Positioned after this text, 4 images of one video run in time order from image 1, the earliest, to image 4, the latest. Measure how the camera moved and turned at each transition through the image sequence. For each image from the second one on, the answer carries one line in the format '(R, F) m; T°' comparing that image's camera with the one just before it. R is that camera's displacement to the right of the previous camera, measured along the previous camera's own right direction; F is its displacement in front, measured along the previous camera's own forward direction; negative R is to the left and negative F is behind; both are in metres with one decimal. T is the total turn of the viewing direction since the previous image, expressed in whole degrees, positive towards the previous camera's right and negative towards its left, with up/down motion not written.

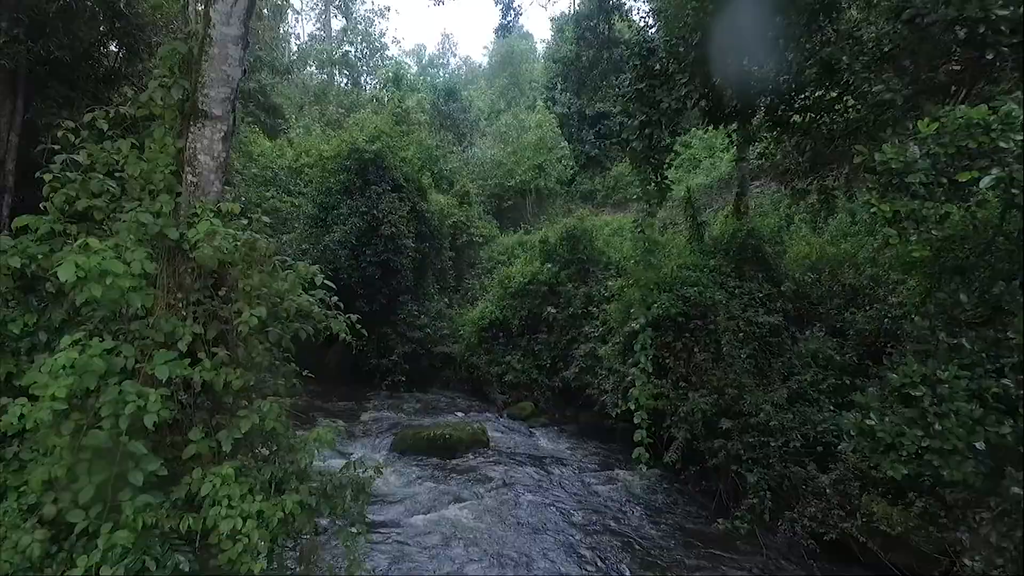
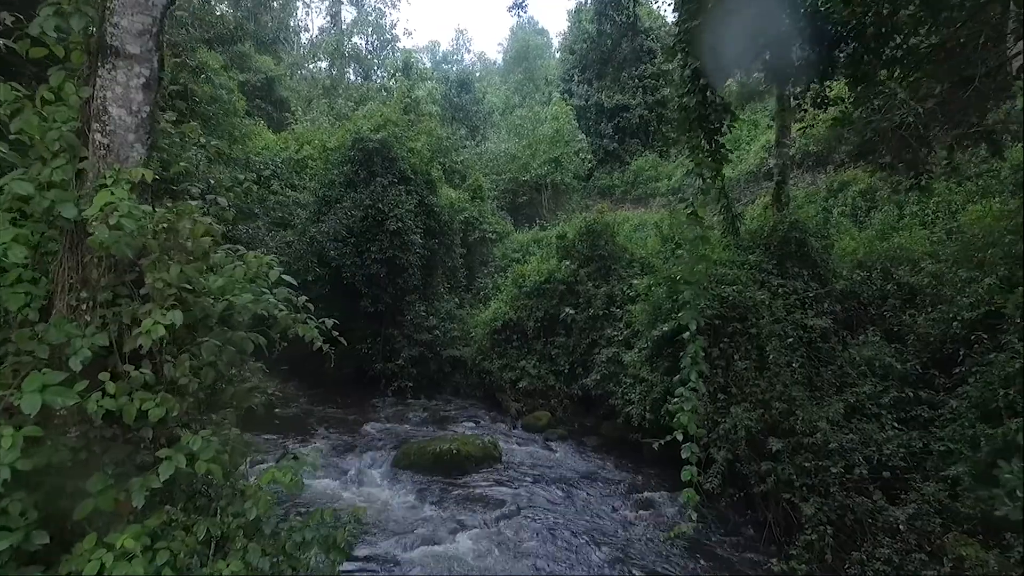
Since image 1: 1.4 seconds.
(0.0, +1.0) m; -1°
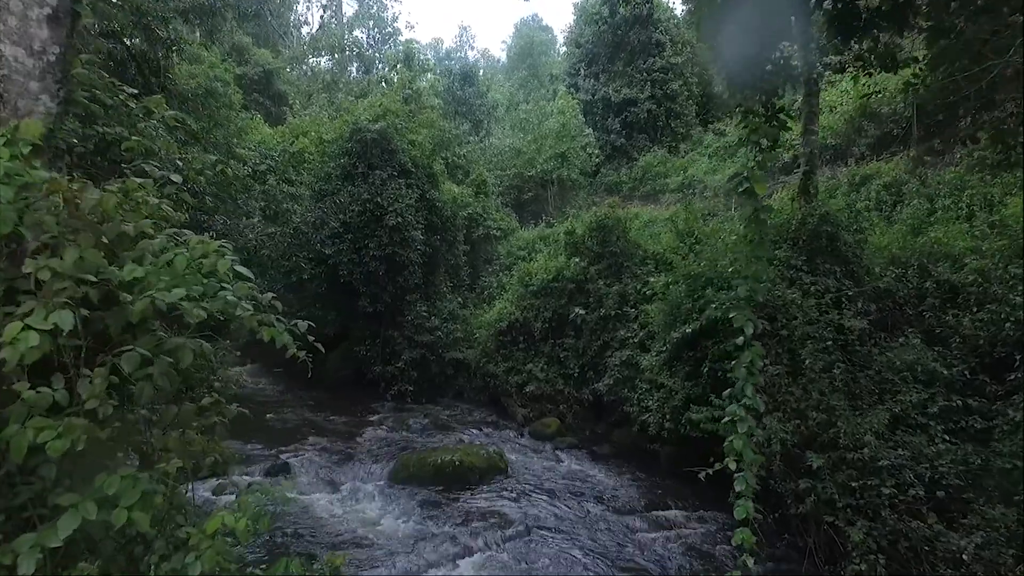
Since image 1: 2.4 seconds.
(0.0, +0.7) m; 0°
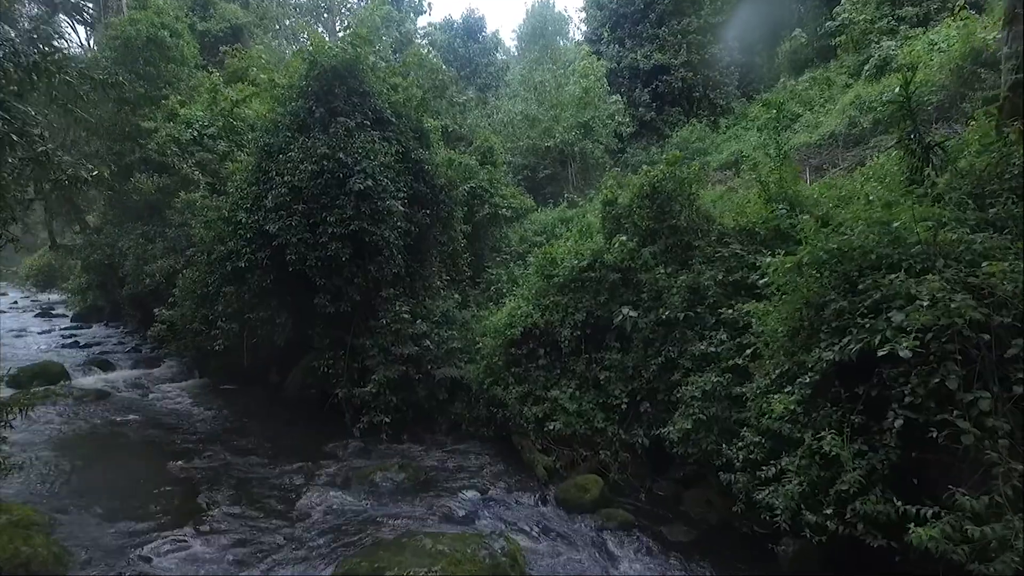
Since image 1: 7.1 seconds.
(-0.1, +3.6) m; -1°
